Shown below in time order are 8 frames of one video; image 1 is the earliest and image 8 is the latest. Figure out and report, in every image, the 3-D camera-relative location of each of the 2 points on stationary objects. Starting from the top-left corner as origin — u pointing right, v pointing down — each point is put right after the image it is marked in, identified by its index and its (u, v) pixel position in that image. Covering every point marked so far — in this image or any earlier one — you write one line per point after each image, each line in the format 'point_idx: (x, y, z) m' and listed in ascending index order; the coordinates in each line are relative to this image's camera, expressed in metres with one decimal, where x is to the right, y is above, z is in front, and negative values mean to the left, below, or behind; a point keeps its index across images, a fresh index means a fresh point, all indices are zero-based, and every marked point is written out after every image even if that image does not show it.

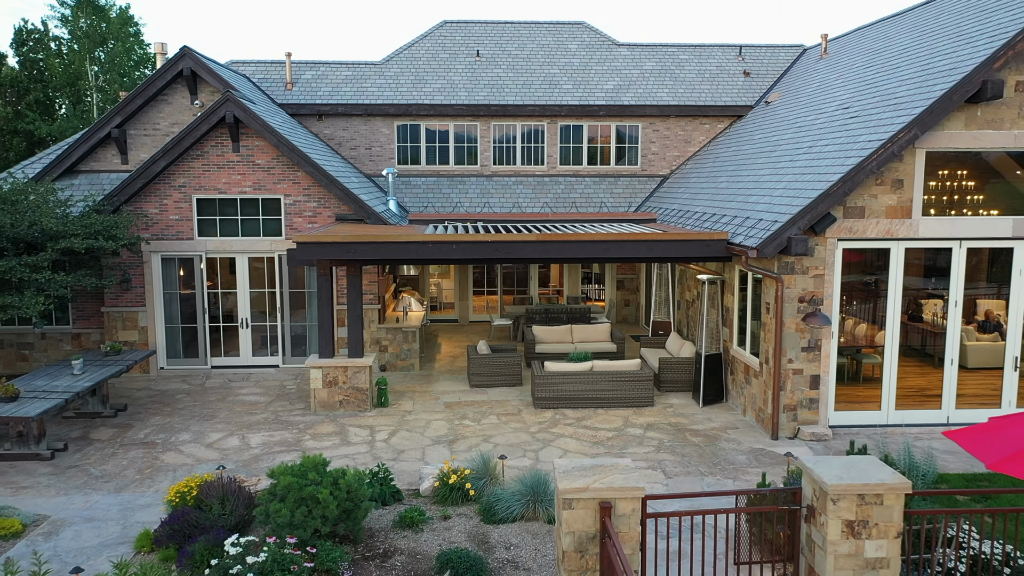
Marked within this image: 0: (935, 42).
0: (+5.8, +3.3, +11.4) m
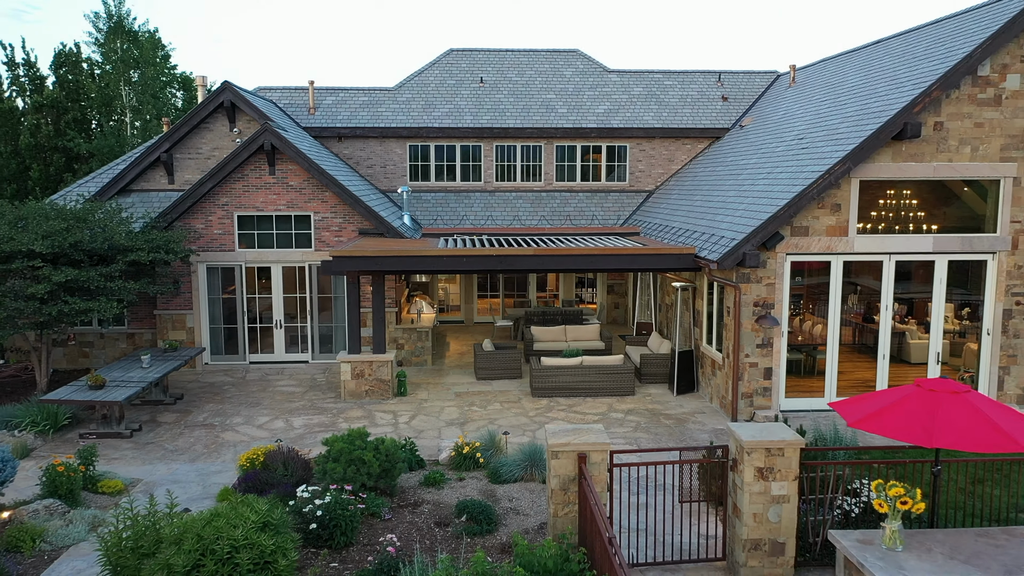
0: (+5.8, +3.2, +13.3) m
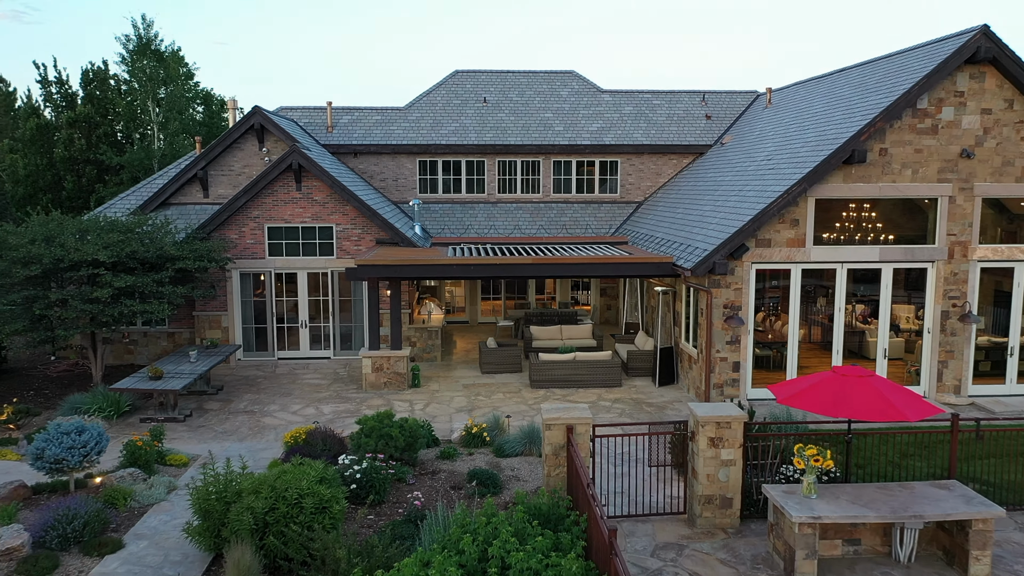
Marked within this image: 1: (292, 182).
0: (+5.8, +3.2, +15.0) m
1: (-4.3, +2.1, +16.5) m
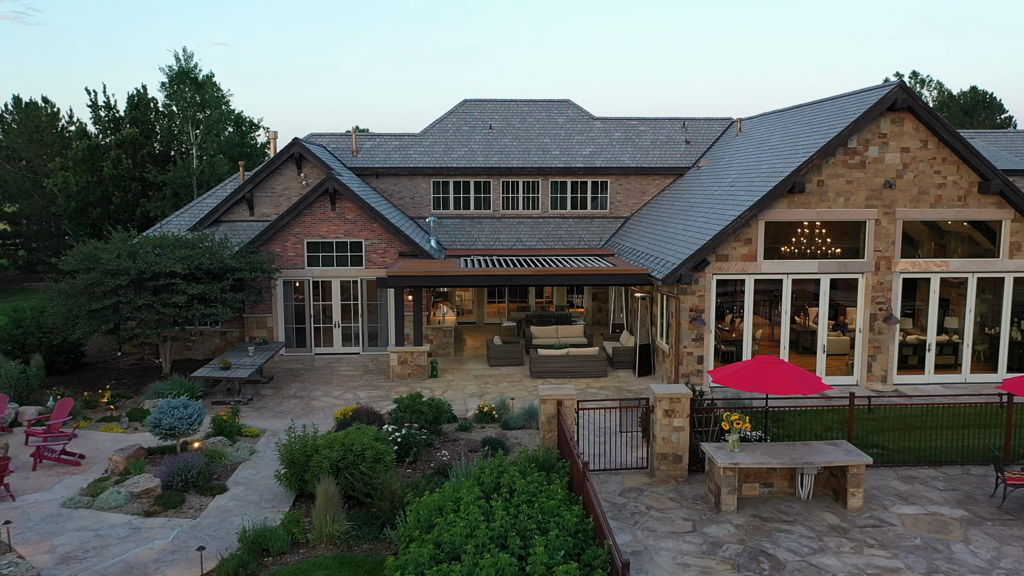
0: (+5.9, +3.0, +17.9) m
1: (-4.3, +1.9, +19.4) m
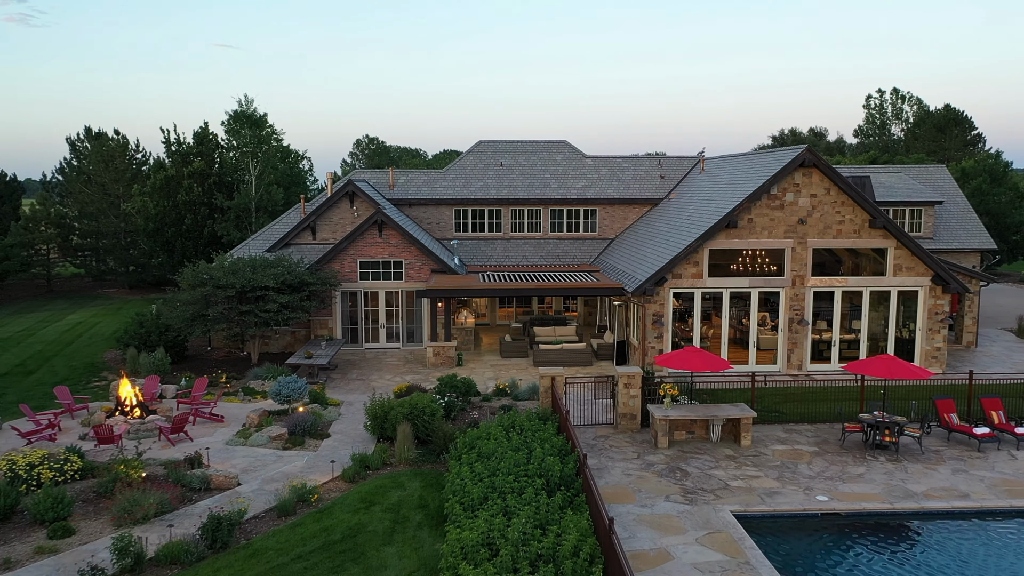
0: (+6.1, +2.8, +23.4) m
1: (-4.1, +1.7, +24.9) m
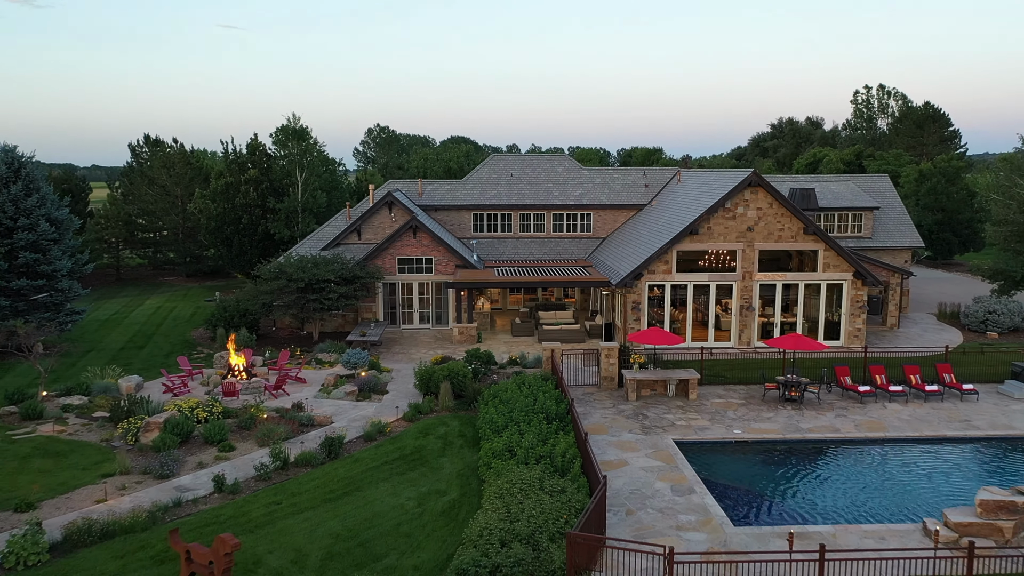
0: (+6.4, +3.0, +29.2) m
1: (-3.7, +2.0, +30.8) m
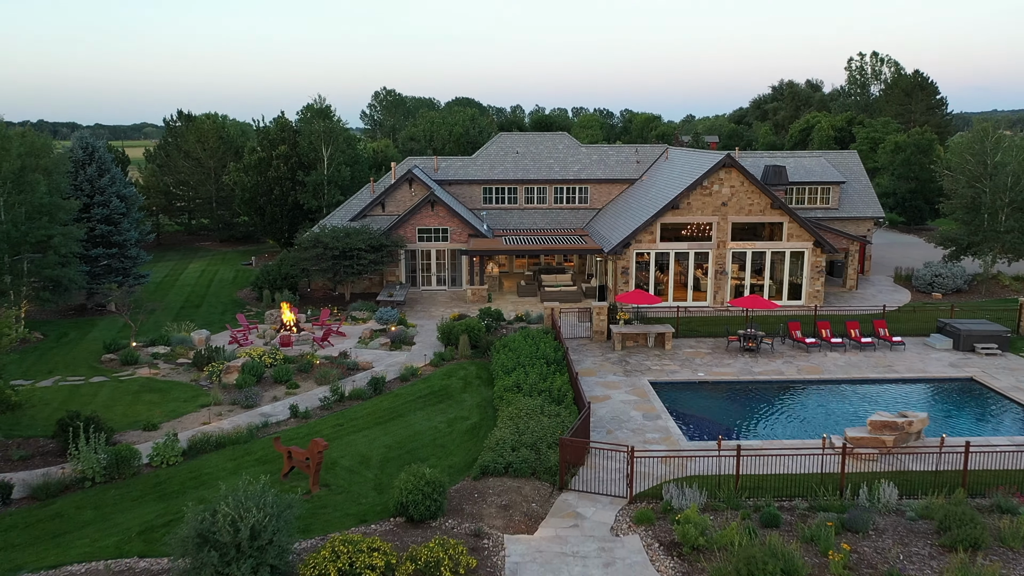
0: (+6.6, +4.3, +33.4) m
1: (-3.5, +3.4, +35.2) m
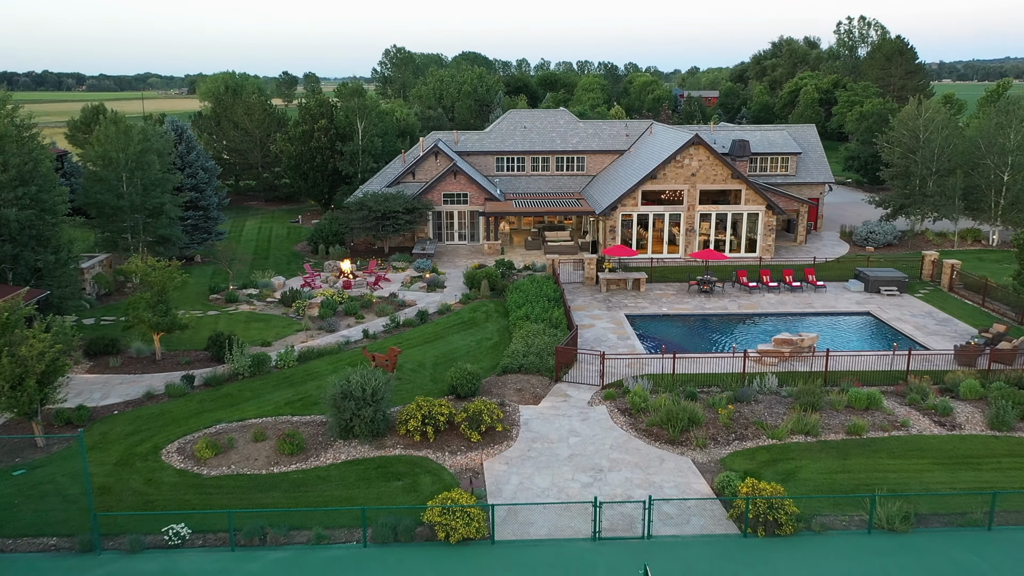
0: (+7.1, +6.5, +40.7) m
1: (-3.0, +5.7, +42.5) m
